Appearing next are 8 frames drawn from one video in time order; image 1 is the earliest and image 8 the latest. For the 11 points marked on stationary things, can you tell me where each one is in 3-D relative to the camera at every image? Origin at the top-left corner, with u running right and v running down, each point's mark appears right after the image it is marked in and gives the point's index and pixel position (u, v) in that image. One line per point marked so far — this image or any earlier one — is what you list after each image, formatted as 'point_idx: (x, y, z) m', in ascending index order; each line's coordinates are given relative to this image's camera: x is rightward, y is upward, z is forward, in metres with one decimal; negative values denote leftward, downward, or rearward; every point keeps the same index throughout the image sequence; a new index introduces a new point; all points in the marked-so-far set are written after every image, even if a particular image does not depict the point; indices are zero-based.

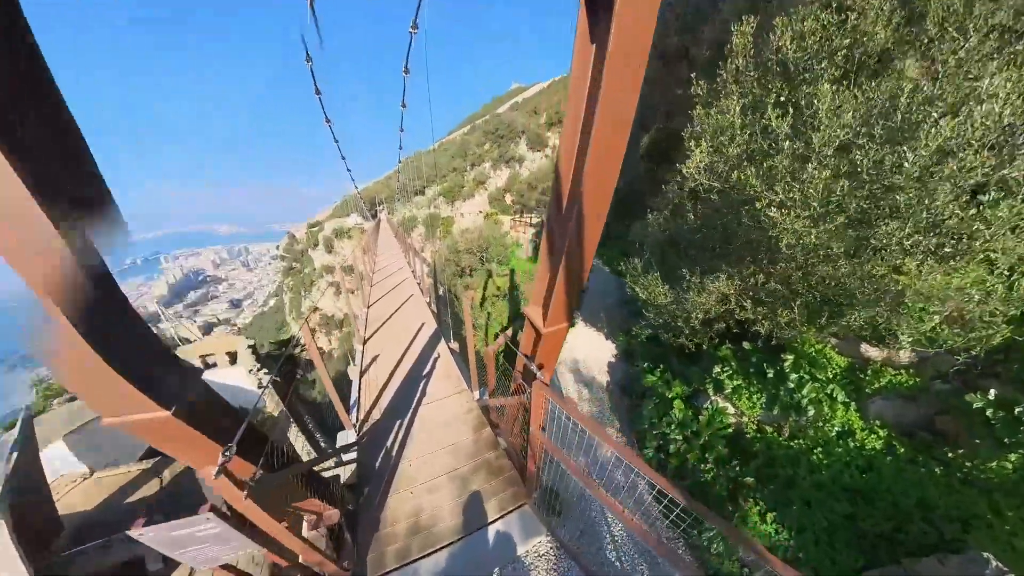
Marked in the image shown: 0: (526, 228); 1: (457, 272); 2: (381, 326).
0: (+0.3, +3.1, +17.0) m
1: (-2.6, +1.0, +14.7) m
2: (-2.8, -0.9, +7.0) m
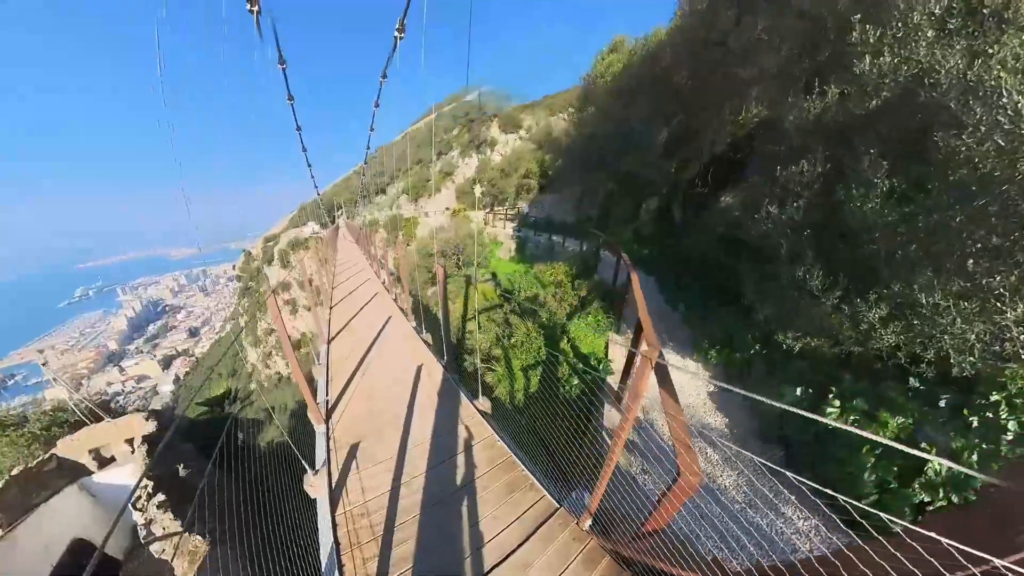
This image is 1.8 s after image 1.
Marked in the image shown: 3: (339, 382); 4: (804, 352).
0: (-0.6, +2.8, +14.9) m
1: (-3.0, +0.4, +12.3) m
2: (-2.2, -1.4, +4.7) m
3: (-2.5, -1.5, +4.9) m
4: (+3.7, -0.9, +4.3) m
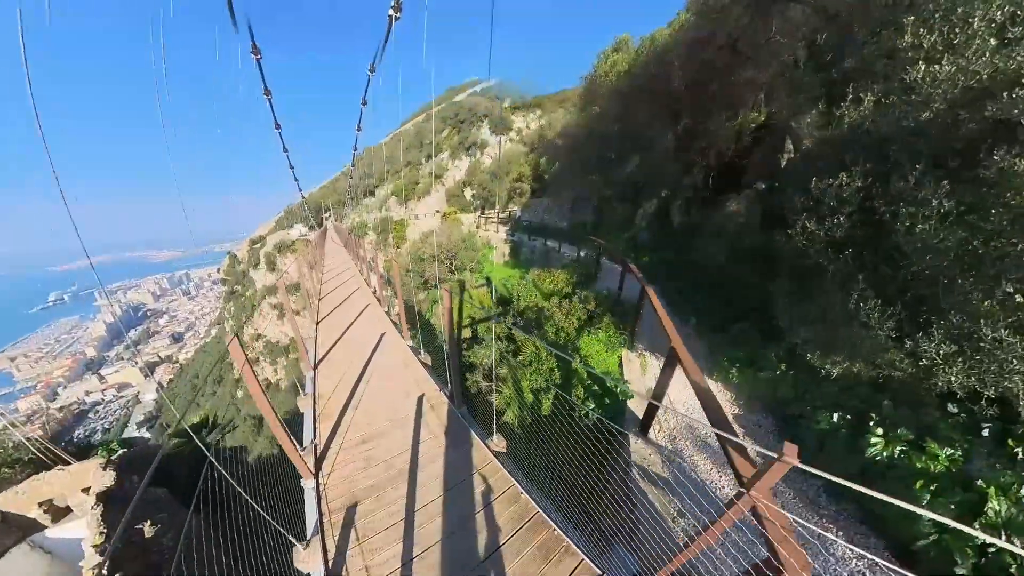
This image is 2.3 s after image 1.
0: (-0.8, +2.6, +14.6) m
1: (-3.1, +0.1, +11.9) m
2: (-2.0, -1.6, +4.3) m
3: (-2.4, -1.7, +4.4) m
4: (+3.8, -1.1, +4.1) m
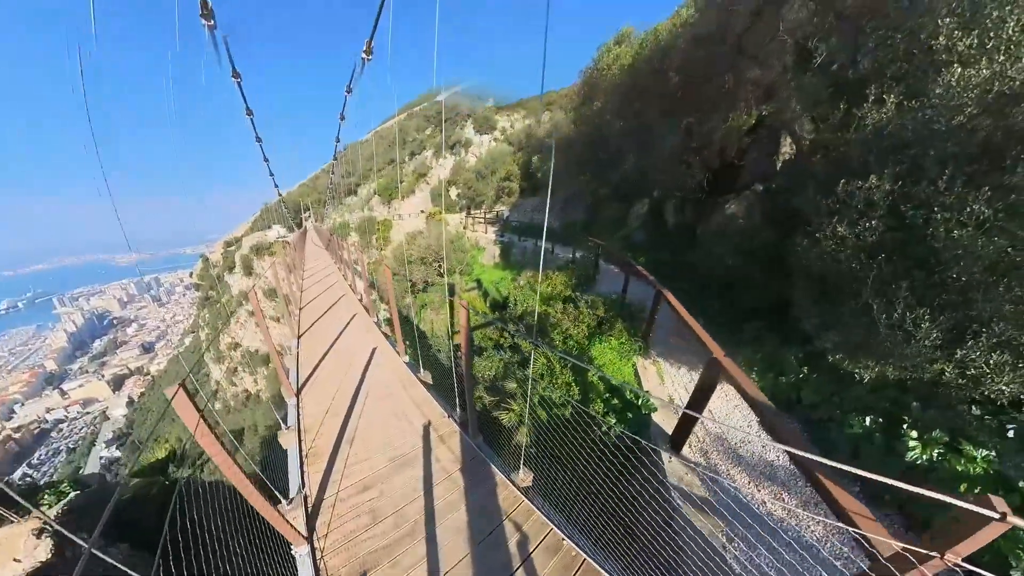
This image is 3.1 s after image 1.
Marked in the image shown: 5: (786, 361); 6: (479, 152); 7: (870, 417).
0: (-1.1, +2.4, +14.2) m
1: (-3.3, -0.1, +11.4) m
2: (-1.9, -1.8, +3.9) m
3: (-2.2, -1.9, +4.1) m
4: (+4.0, -1.1, +4.0) m
5: (+3.8, -1.1, +5.0) m
6: (-1.8, +7.7, +19.9) m
7: (+3.9, -1.5, +3.9) m
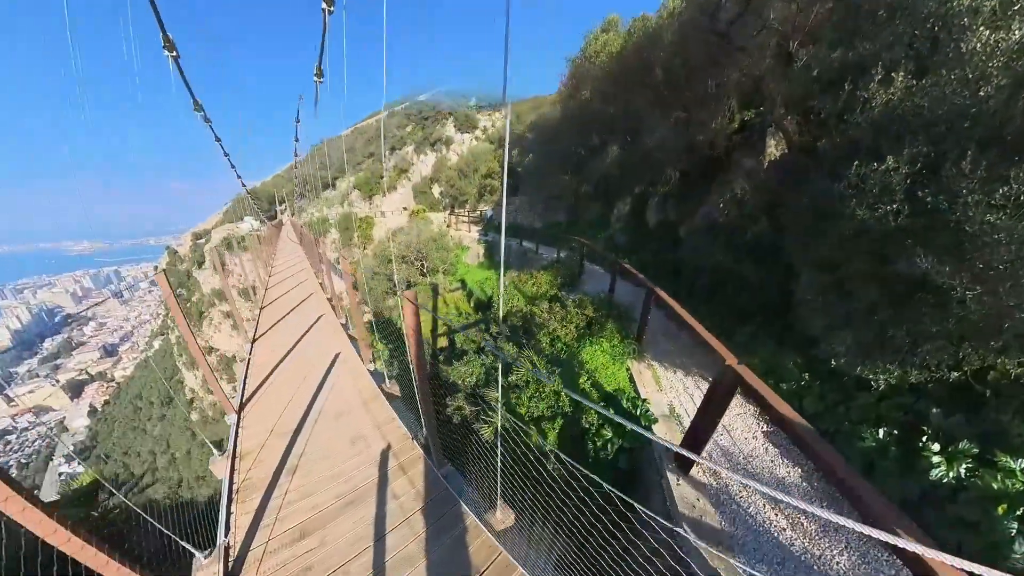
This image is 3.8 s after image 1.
0: (-1.7, +2.4, +13.6) m
1: (-3.8, -0.1, +10.8) m
2: (-2.1, -1.8, +3.3) m
3: (-2.4, -1.9, +3.4) m
4: (+3.8, -1.0, +3.5) m
5: (+3.6, -1.1, +4.5) m
6: (-2.6, +7.7, +19.3) m
7: (+3.7, -1.4, +3.4) m
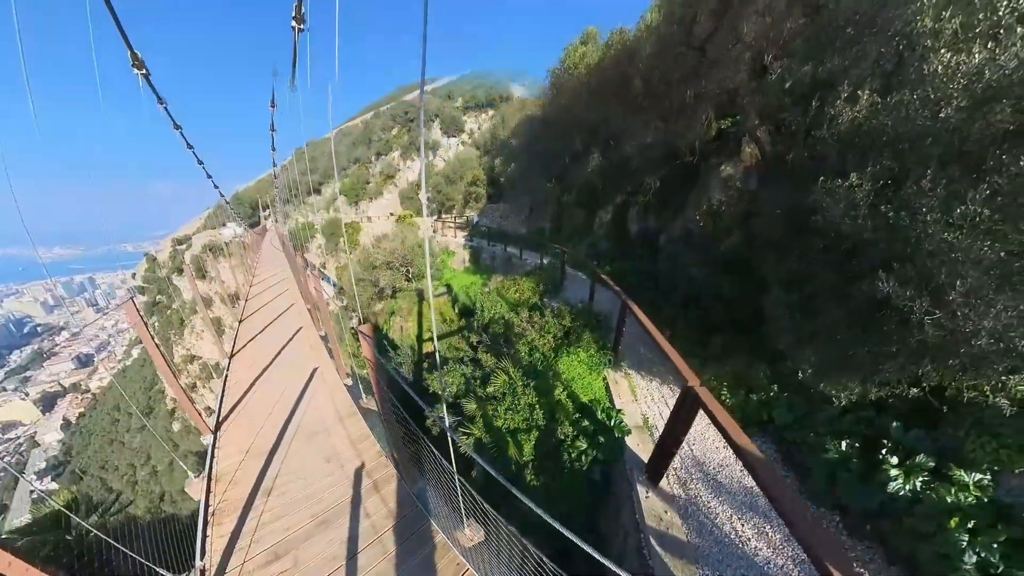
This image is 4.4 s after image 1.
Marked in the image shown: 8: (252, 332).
0: (-2.3, +2.2, +13.6) m
1: (-4.2, -0.3, +10.7) m
2: (-2.3, -1.9, +3.2) m
3: (-2.6, -2.1, +3.4) m
4: (+3.5, -1.2, +3.6) m
5: (+3.3, -1.2, +4.6) m
6: (-3.4, +7.4, +19.2) m
7: (+3.5, -1.5, +3.6) m
8: (-5.7, -1.0, +7.7) m
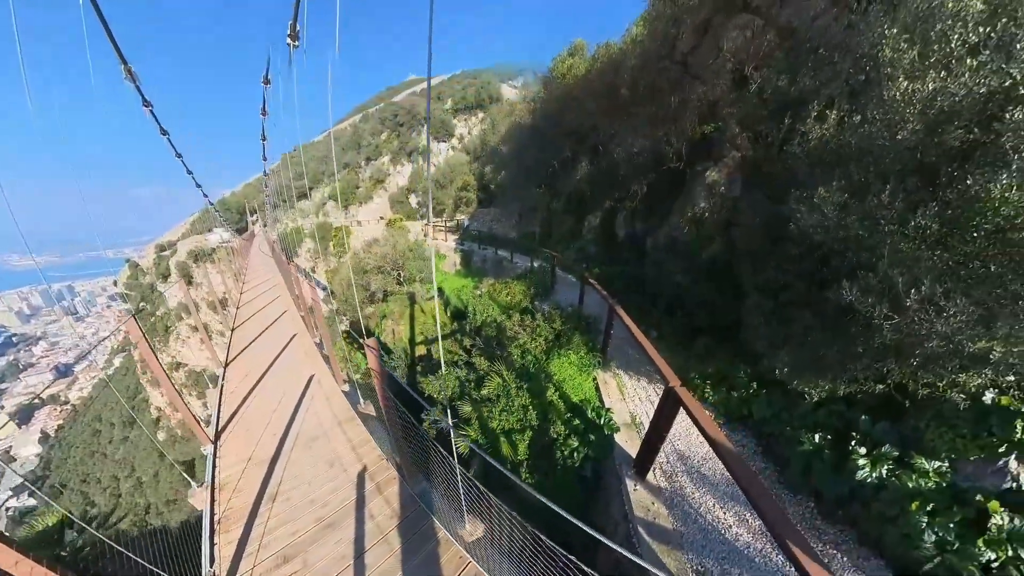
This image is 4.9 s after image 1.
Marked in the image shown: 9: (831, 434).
0: (-2.7, +2.1, +13.7) m
1: (-4.5, -0.4, +10.7) m
2: (-2.3, -2.0, +3.3) m
3: (-2.7, -2.2, +3.5) m
4: (+3.5, -1.2, +3.9) m
5: (+3.2, -1.2, +4.9) m
6: (-4.0, +7.3, +19.3) m
7: (+3.4, -1.6, +3.8) m
8: (-5.9, -1.1, +7.7) m
9: (+3.5, -1.6, +3.8) m
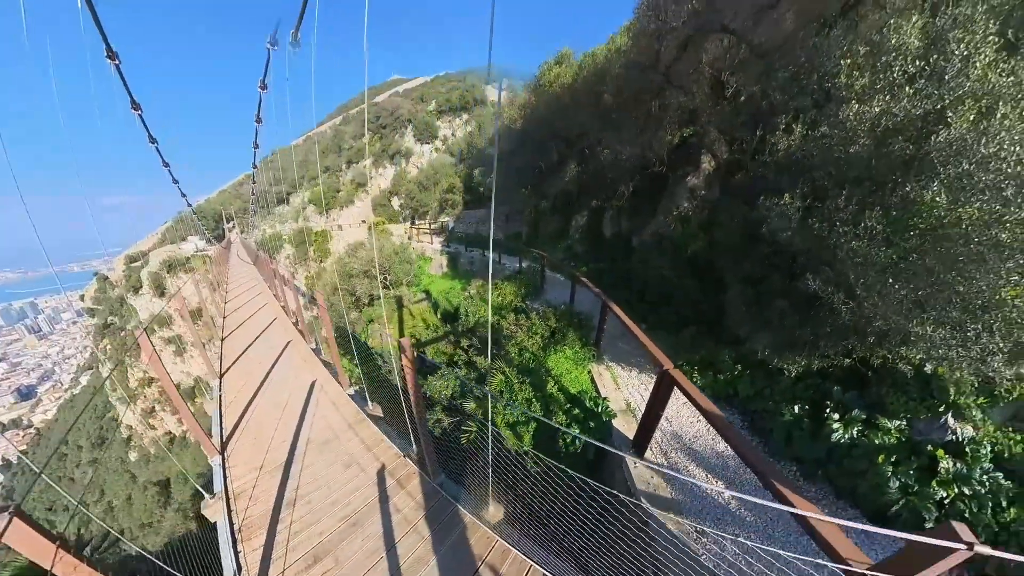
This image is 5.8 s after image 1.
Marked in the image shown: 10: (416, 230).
0: (-3.2, +2.0, +13.8) m
1: (-4.8, -0.6, +10.8) m
2: (-2.2, -2.2, +3.5) m
3: (-2.5, -2.3, +3.6) m
4: (+3.5, -1.1, +4.4) m
5: (+3.2, -1.1, +5.4) m
6: (-5.0, +7.1, +19.4) m
7: (+3.5, -1.5, +4.3) m
8: (-6.0, -1.4, +7.7) m
9: (+3.6, -1.5, +4.3) m
10: (-4.1, +2.5, +14.9) m
